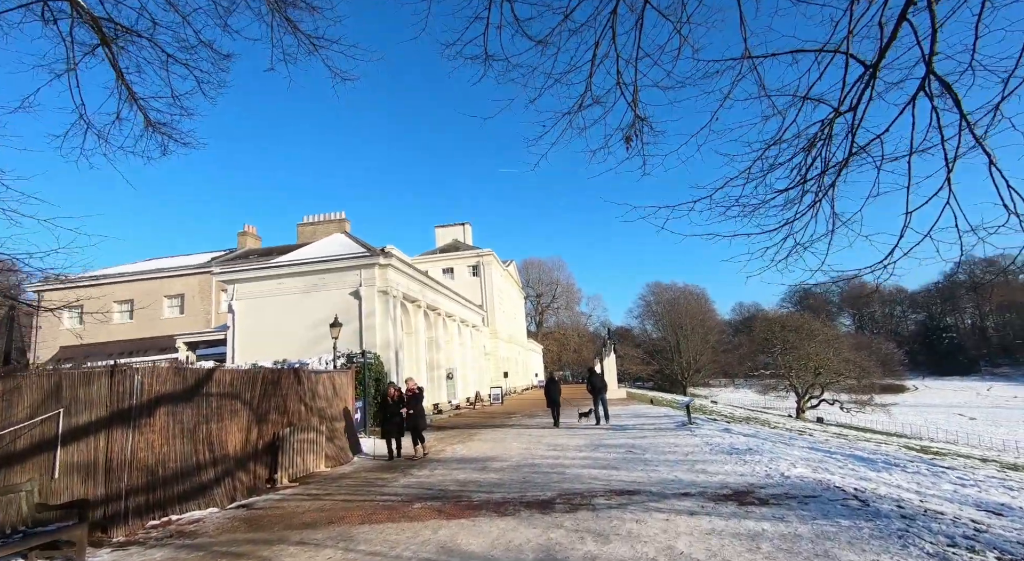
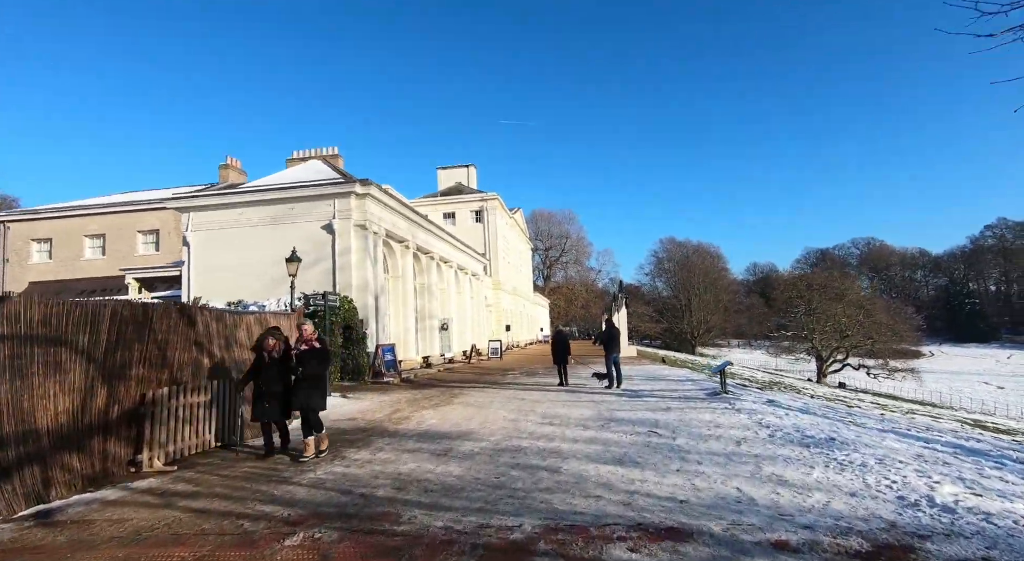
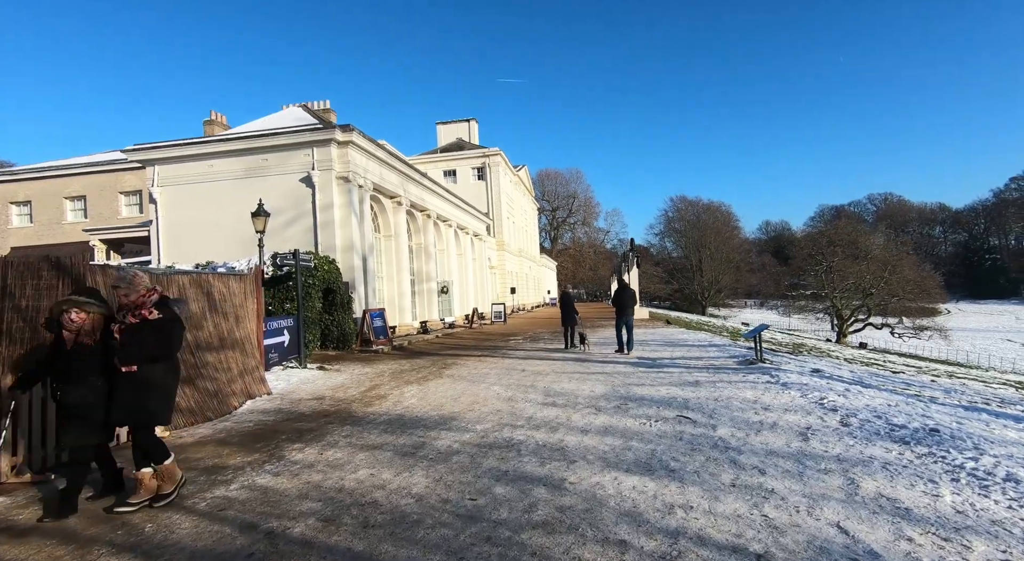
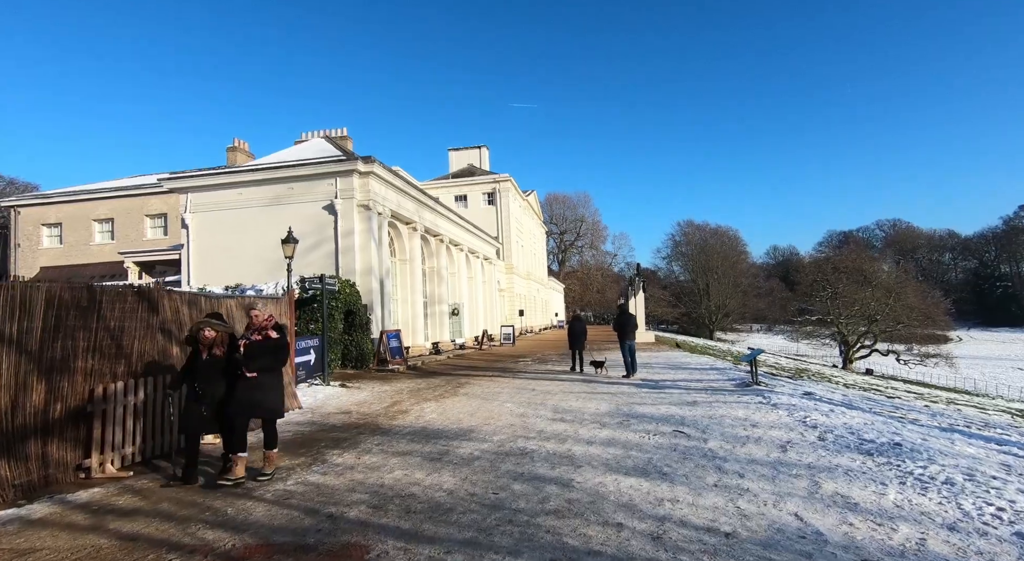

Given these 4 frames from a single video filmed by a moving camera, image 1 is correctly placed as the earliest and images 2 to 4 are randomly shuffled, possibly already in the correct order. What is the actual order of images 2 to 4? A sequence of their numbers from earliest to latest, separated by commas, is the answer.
2, 4, 3
